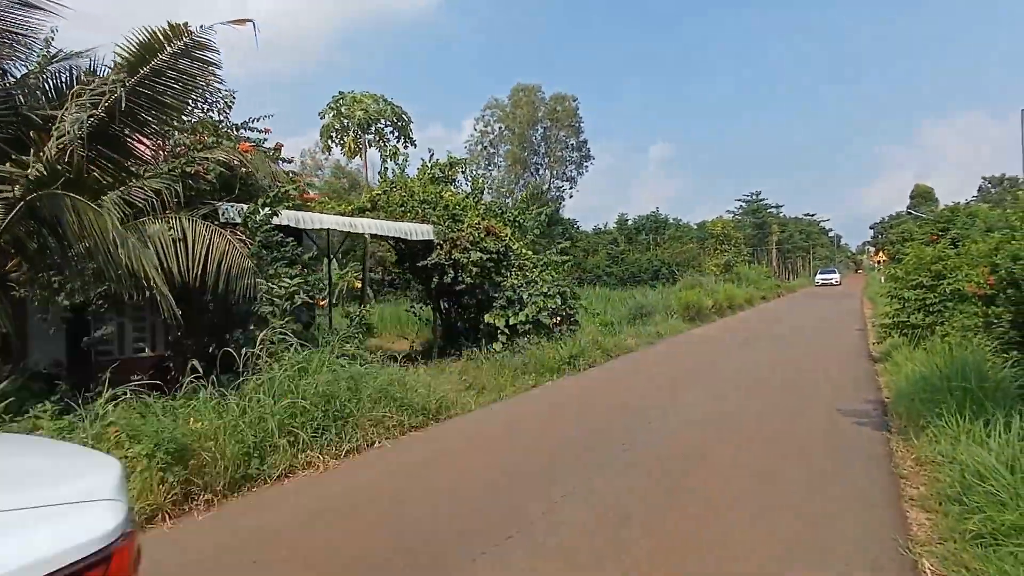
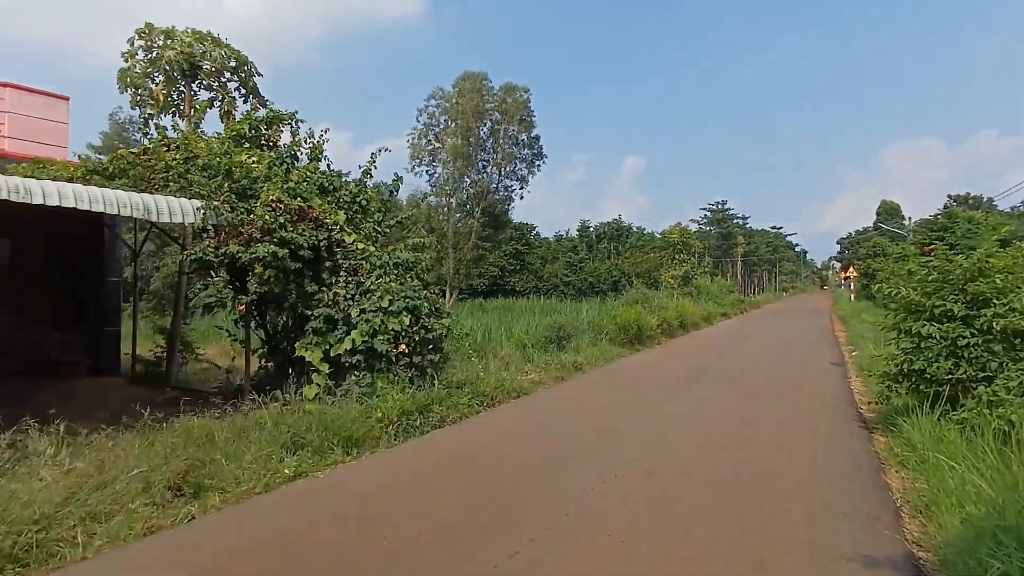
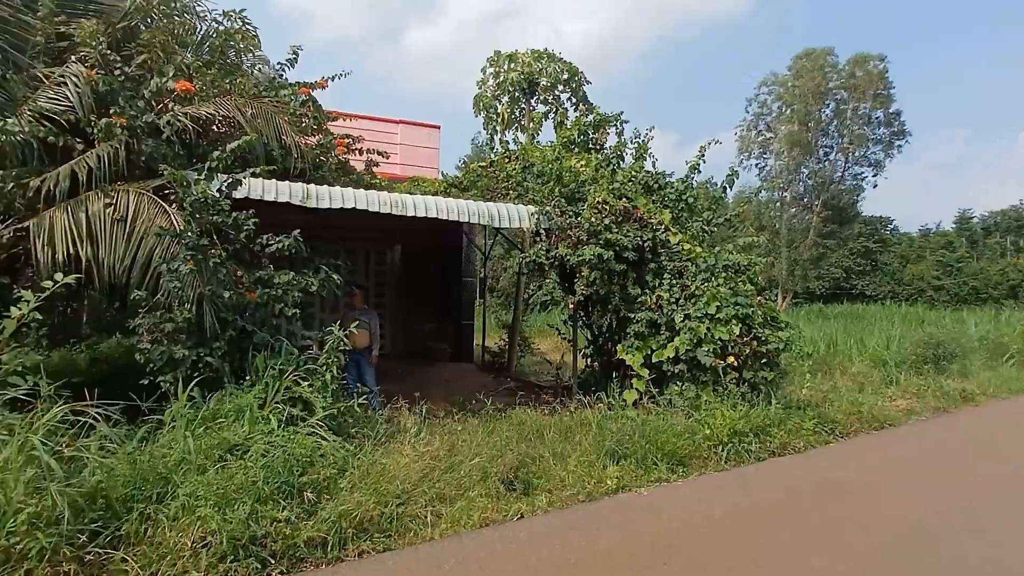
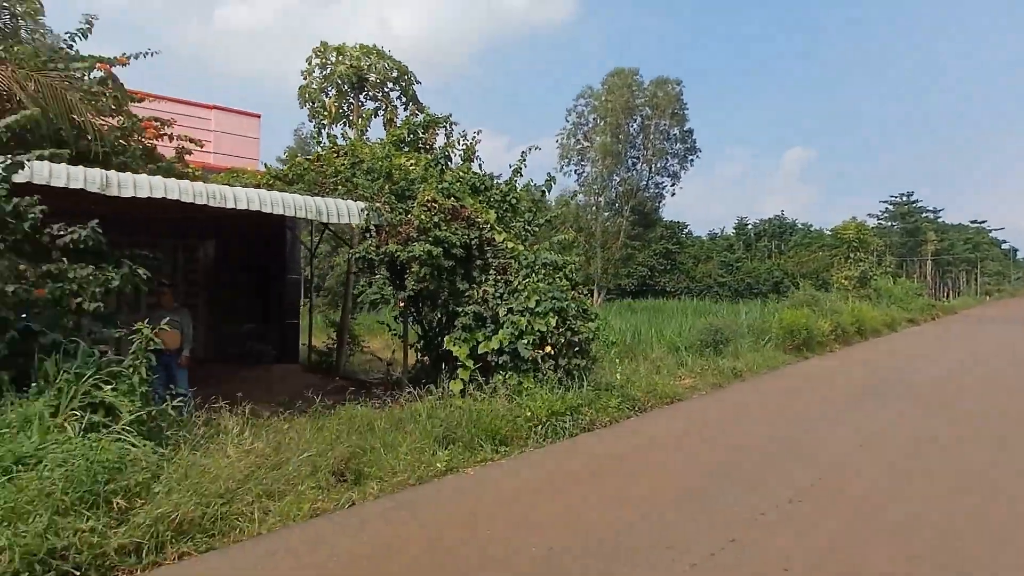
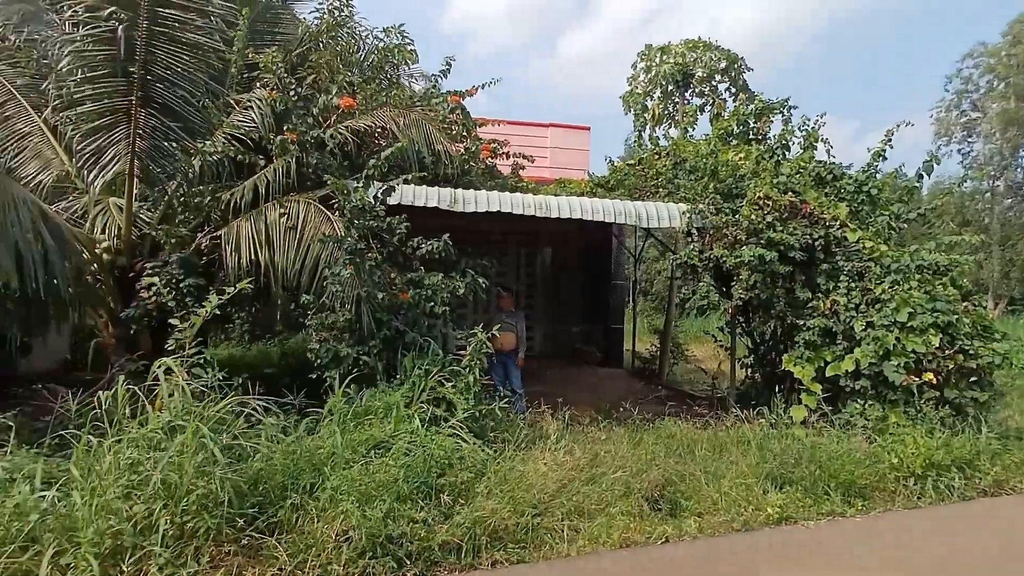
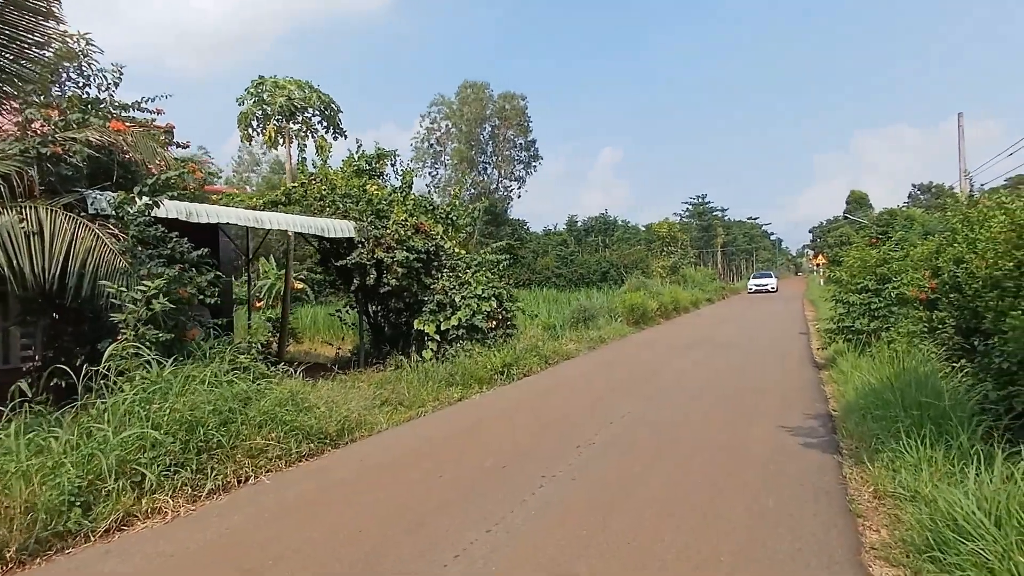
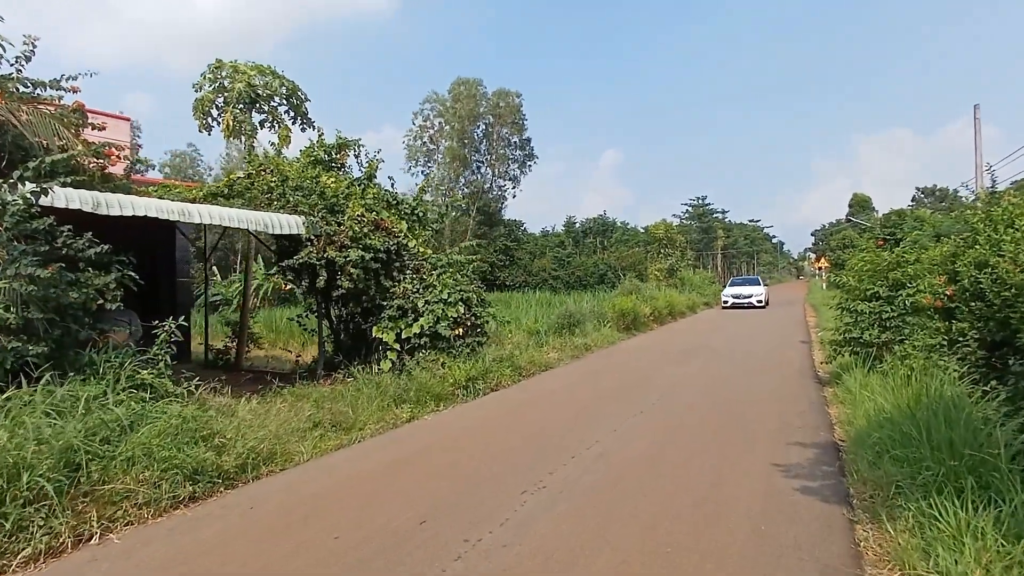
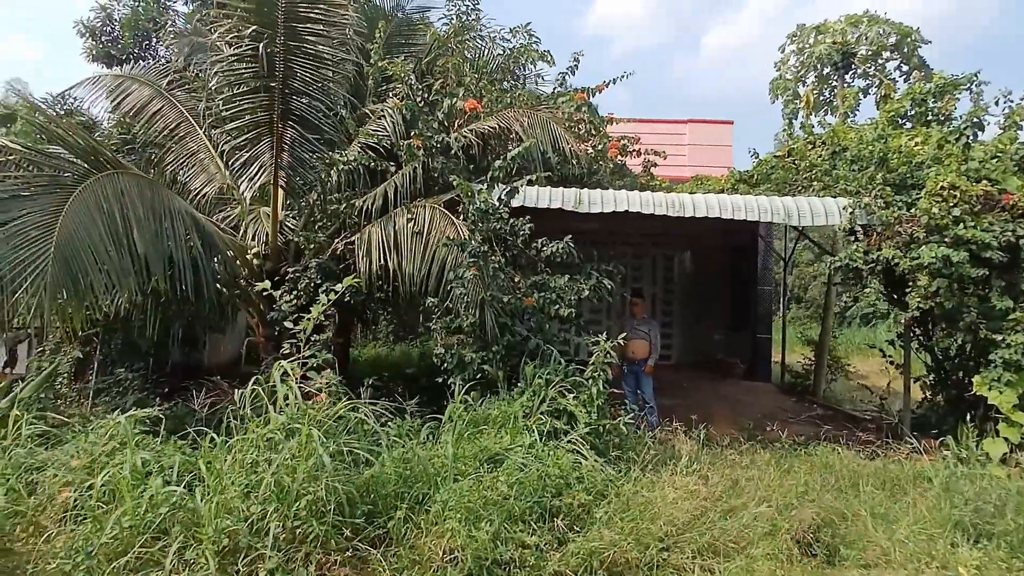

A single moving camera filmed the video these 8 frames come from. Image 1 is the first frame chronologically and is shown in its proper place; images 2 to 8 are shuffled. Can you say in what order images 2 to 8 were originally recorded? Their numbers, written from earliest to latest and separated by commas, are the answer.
6, 7, 2, 4, 3, 5, 8
